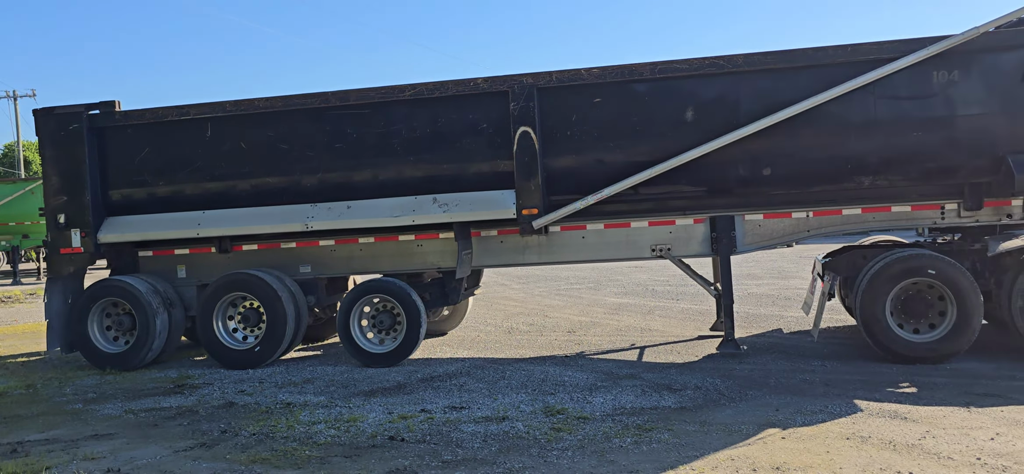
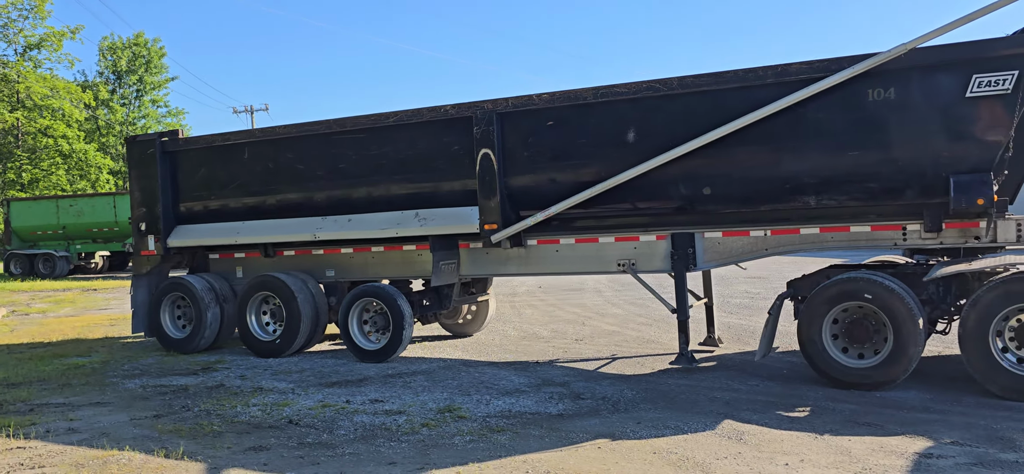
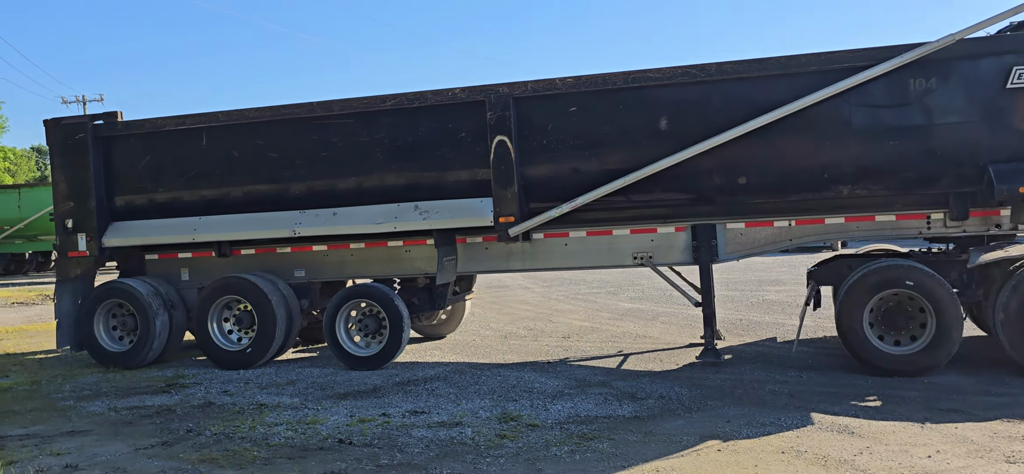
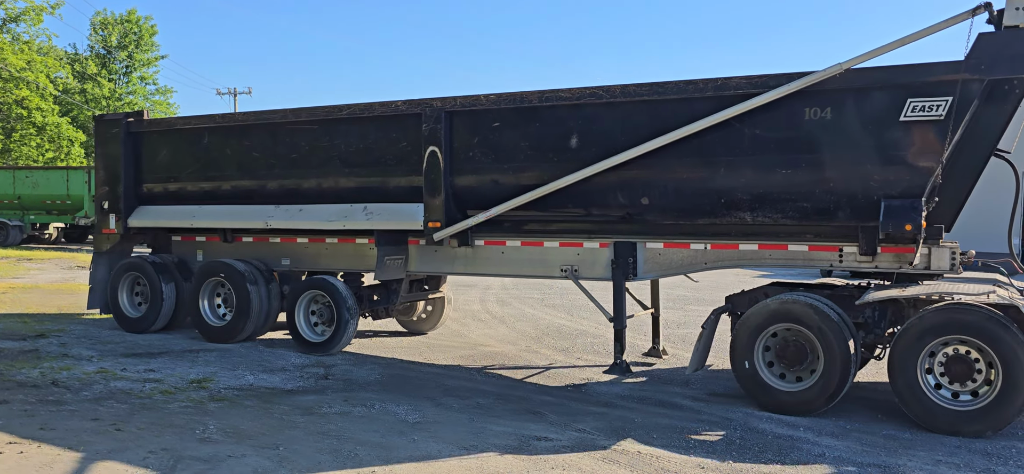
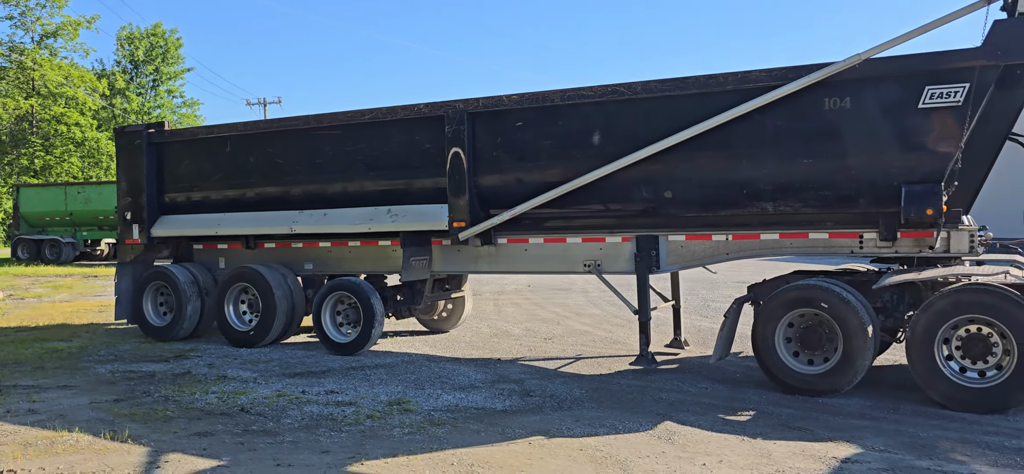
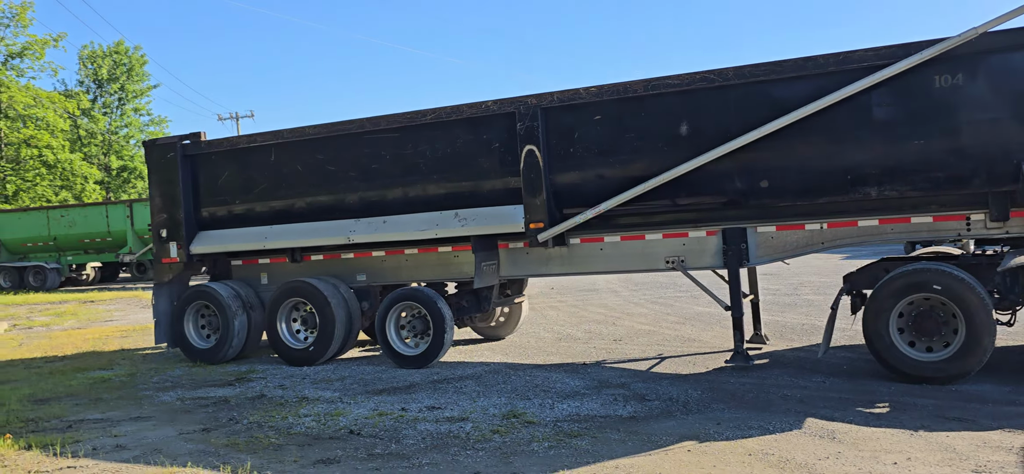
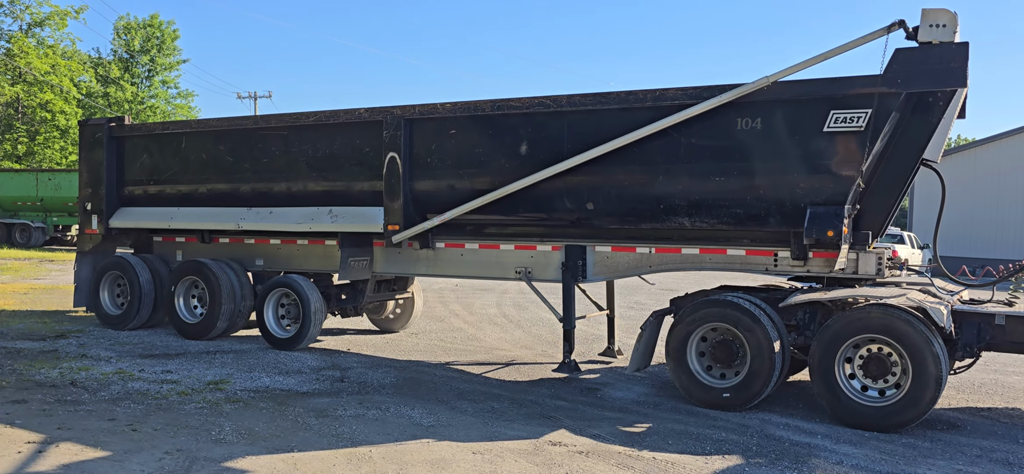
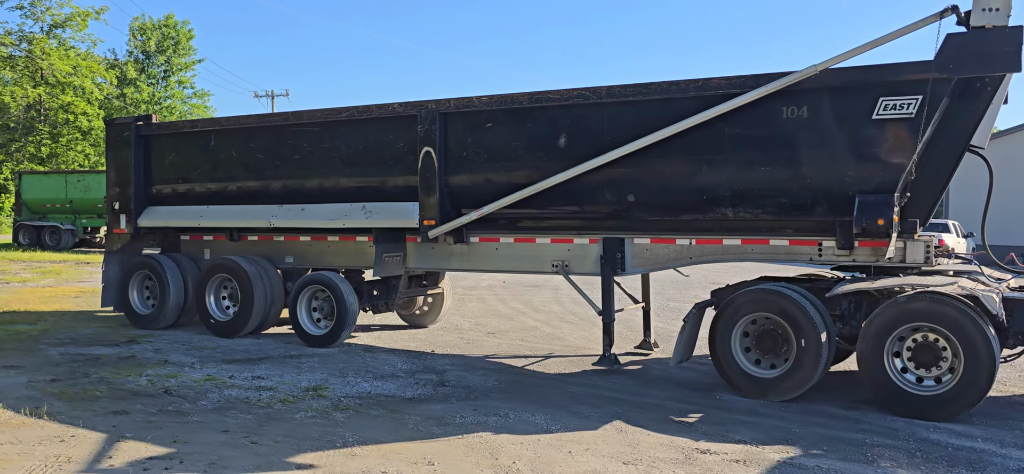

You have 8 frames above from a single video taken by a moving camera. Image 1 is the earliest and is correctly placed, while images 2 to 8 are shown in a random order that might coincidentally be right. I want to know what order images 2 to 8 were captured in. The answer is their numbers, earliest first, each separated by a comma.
3, 6, 2, 5, 8, 7, 4
